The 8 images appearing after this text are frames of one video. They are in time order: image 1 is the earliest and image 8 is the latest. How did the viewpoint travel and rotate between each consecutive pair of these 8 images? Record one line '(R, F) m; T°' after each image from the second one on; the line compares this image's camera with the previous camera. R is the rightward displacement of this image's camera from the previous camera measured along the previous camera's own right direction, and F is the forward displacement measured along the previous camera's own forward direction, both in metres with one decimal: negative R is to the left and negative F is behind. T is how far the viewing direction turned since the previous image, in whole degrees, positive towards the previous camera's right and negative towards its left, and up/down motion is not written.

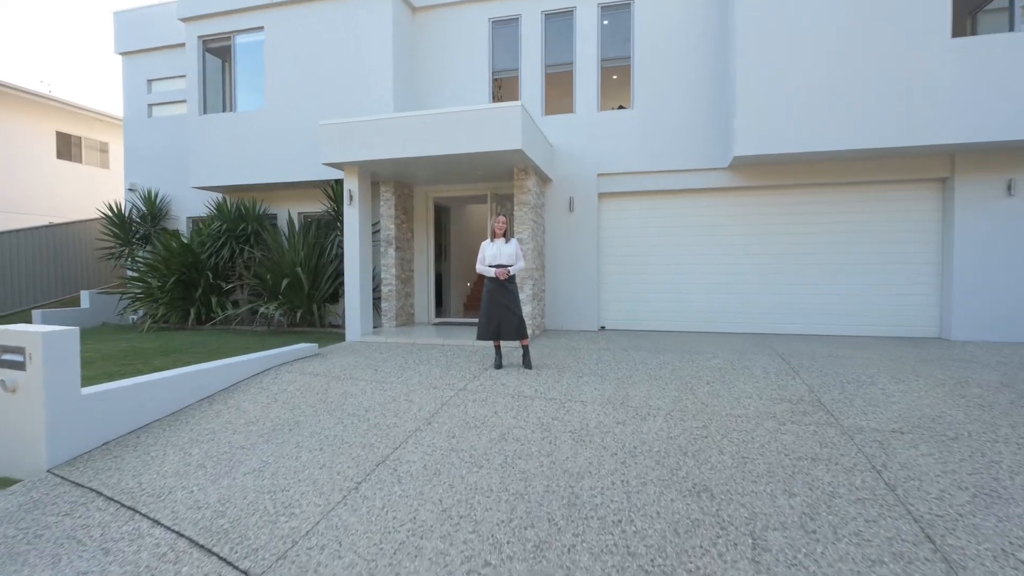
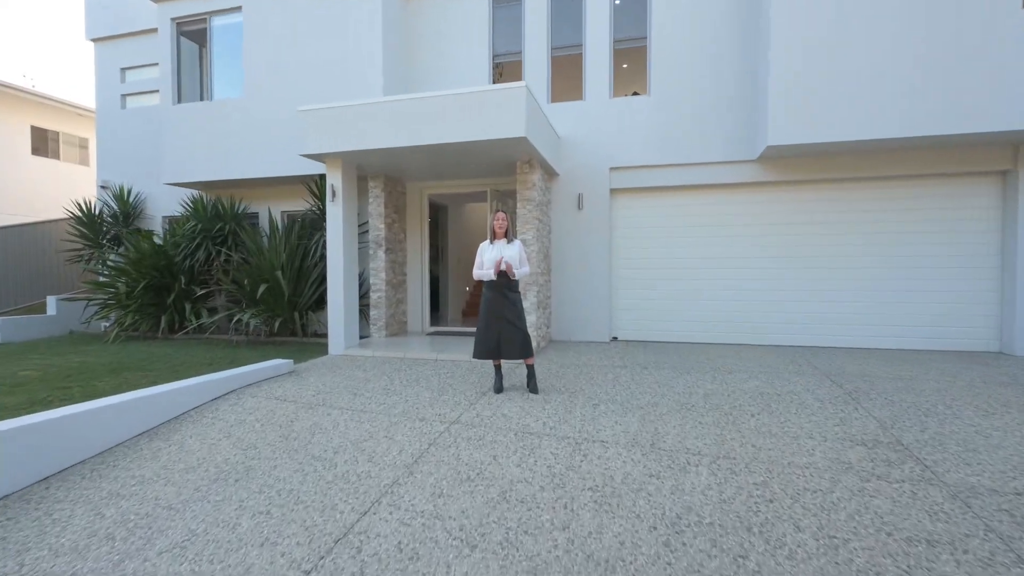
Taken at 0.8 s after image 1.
(0.0, +0.8) m; 0°
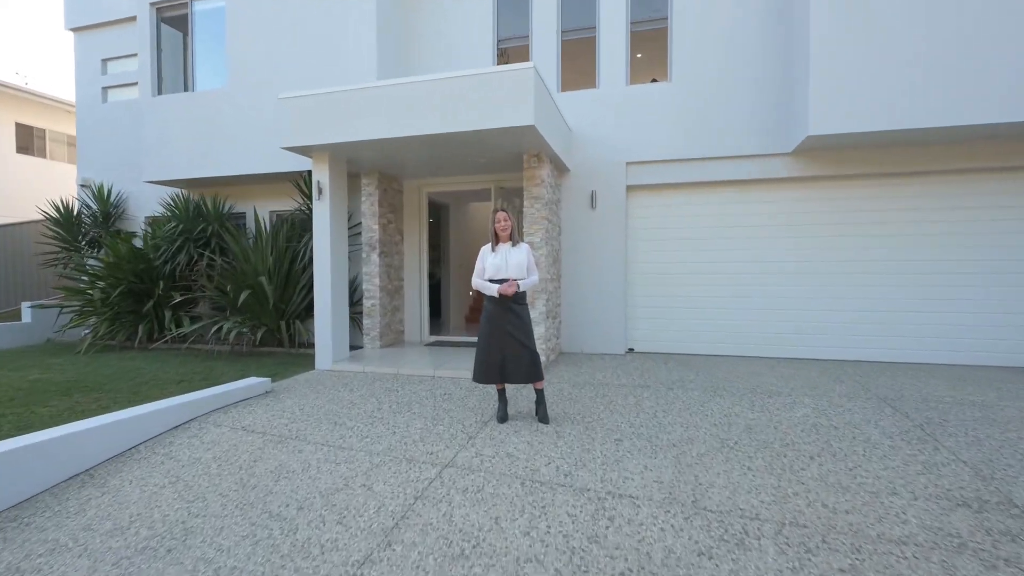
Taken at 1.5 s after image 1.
(0.0, +0.7) m; -1°
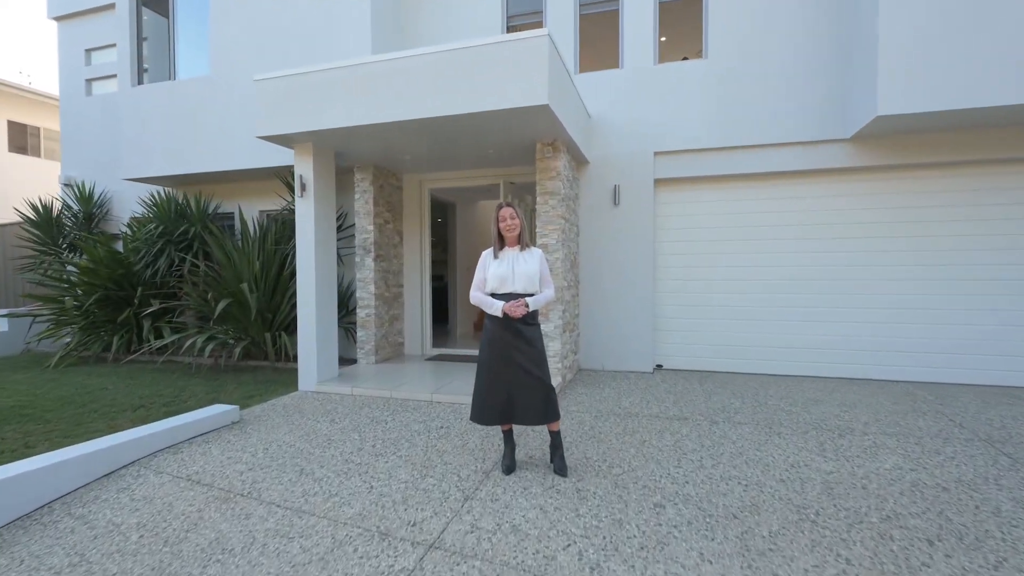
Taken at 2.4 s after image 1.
(0.0, +0.8) m; -2°
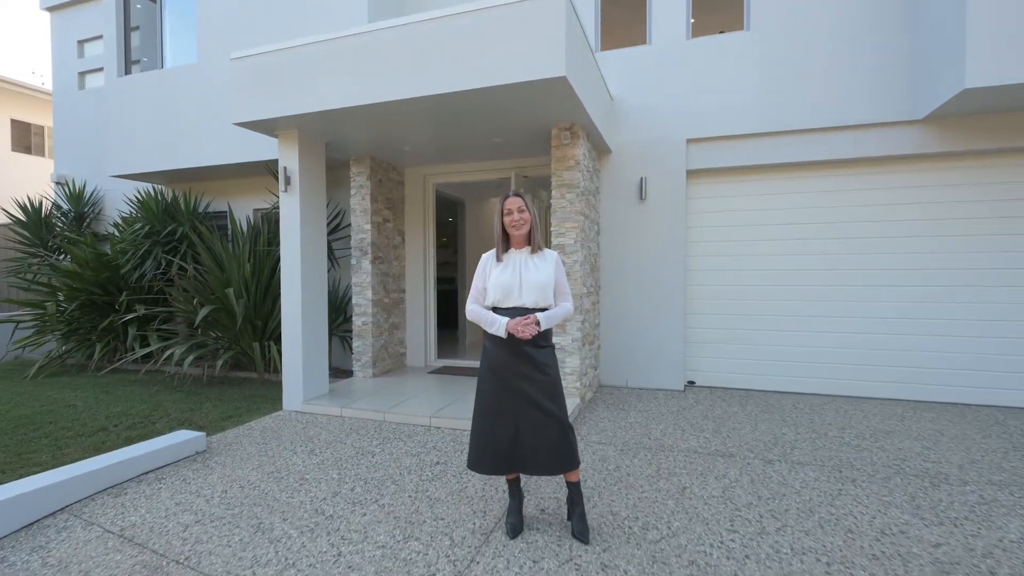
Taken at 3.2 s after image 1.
(0.0, +0.7) m; -2°
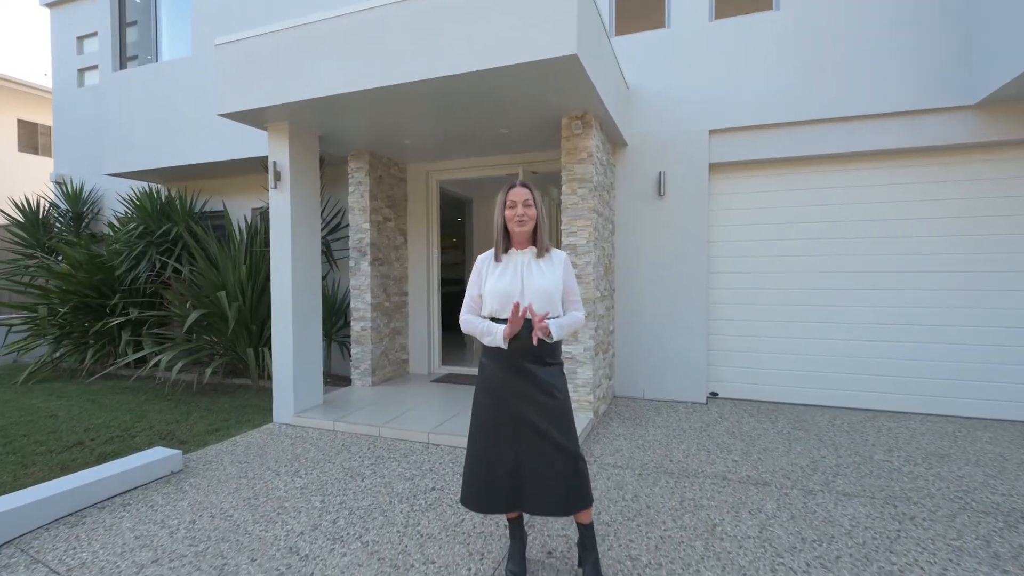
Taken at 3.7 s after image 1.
(0.0, +0.4) m; -1°
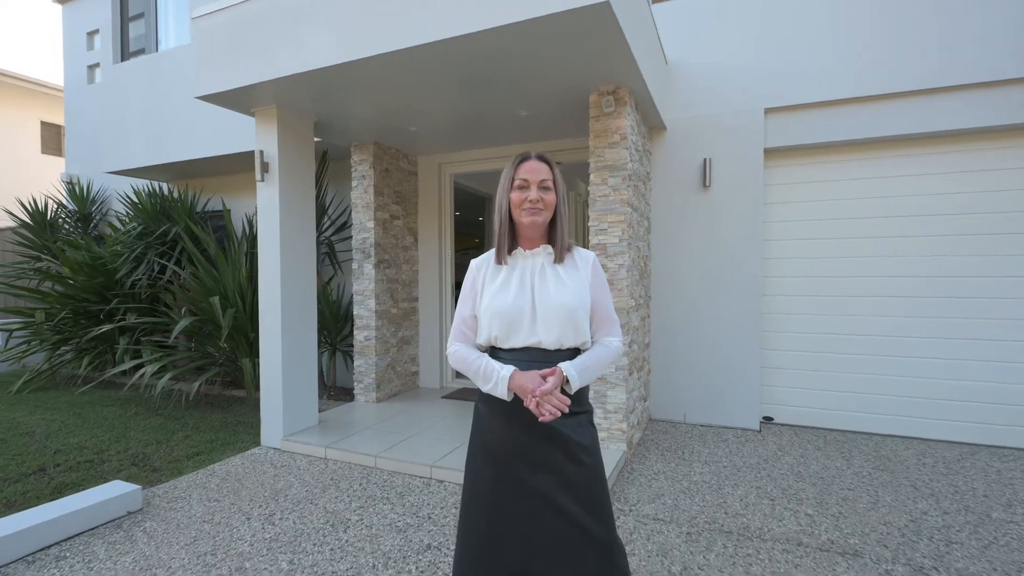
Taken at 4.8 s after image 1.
(+0.1, +0.6) m; -3°
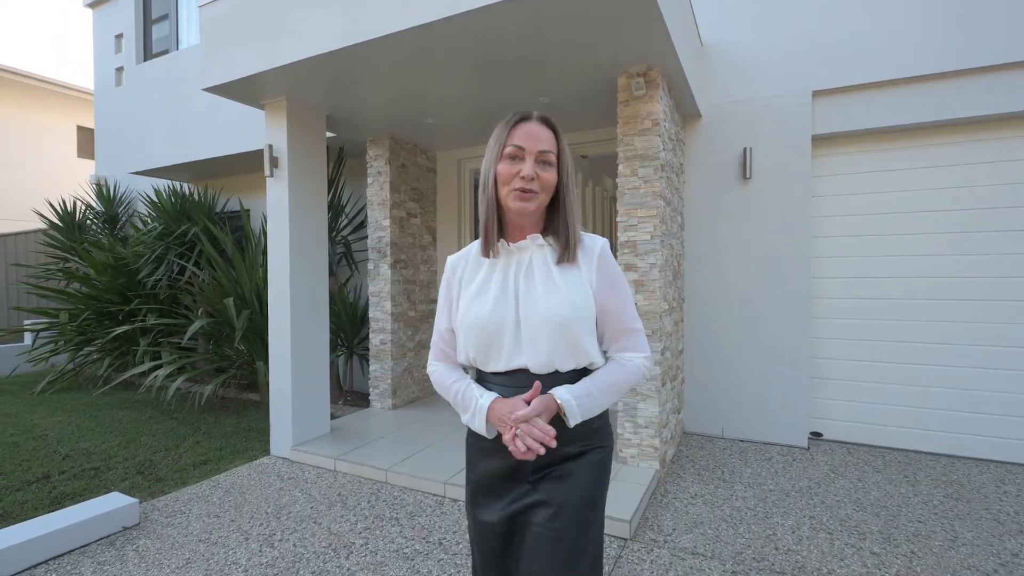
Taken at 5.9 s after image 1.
(0.0, +0.3) m; -3°
